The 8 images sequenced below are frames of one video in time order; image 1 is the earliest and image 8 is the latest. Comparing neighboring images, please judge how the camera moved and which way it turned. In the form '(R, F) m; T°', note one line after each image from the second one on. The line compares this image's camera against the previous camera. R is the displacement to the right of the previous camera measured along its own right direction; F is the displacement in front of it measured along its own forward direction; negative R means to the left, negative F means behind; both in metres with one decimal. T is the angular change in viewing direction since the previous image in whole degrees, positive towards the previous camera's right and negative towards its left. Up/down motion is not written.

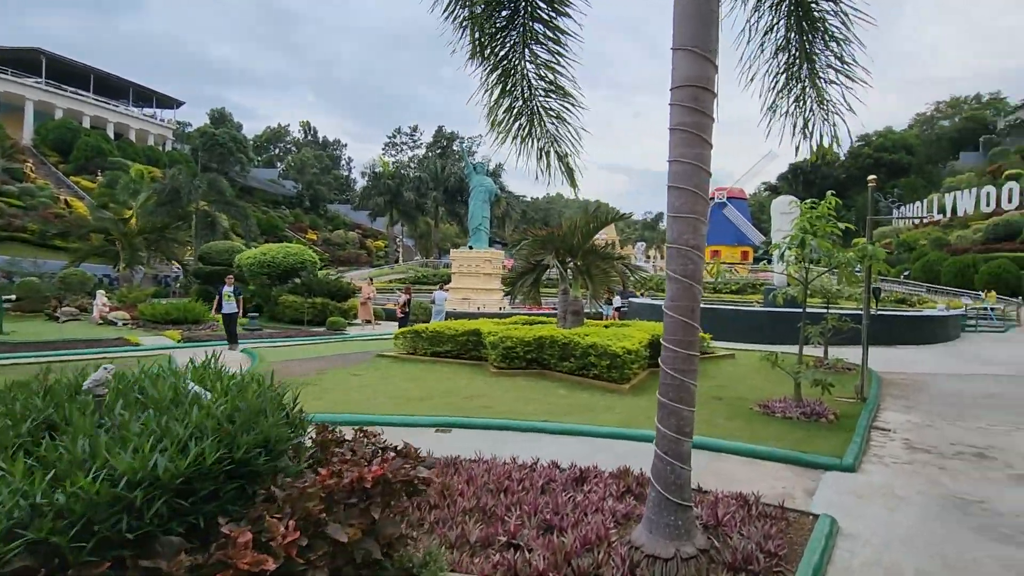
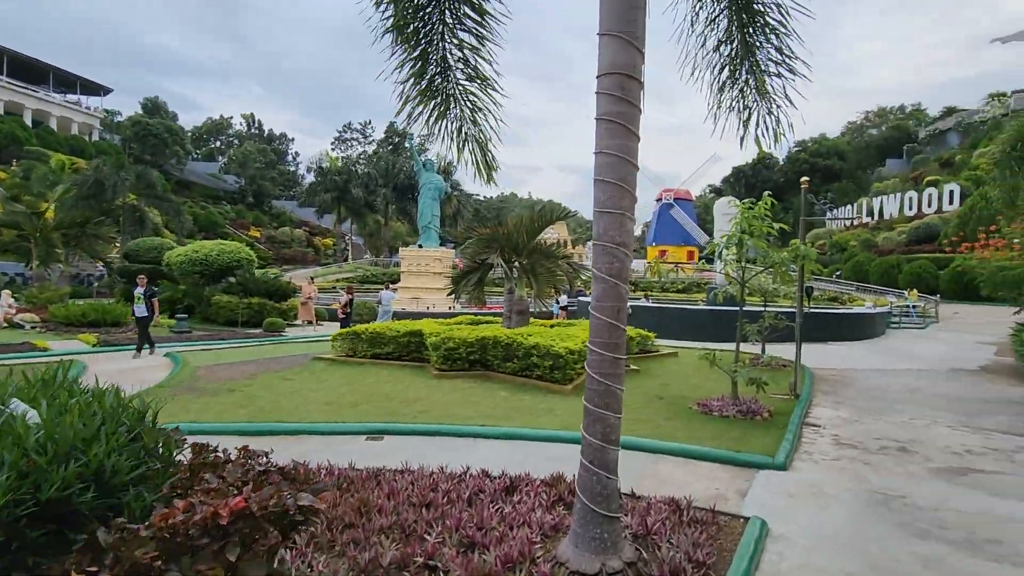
(+0.2, +0.2) m; +5°
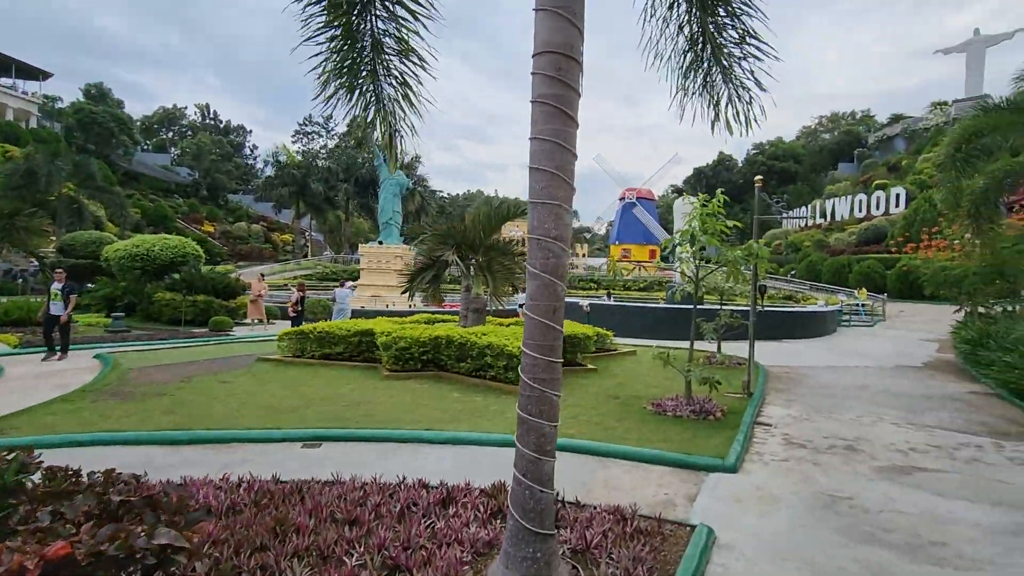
(+0.2, +0.2) m; +4°
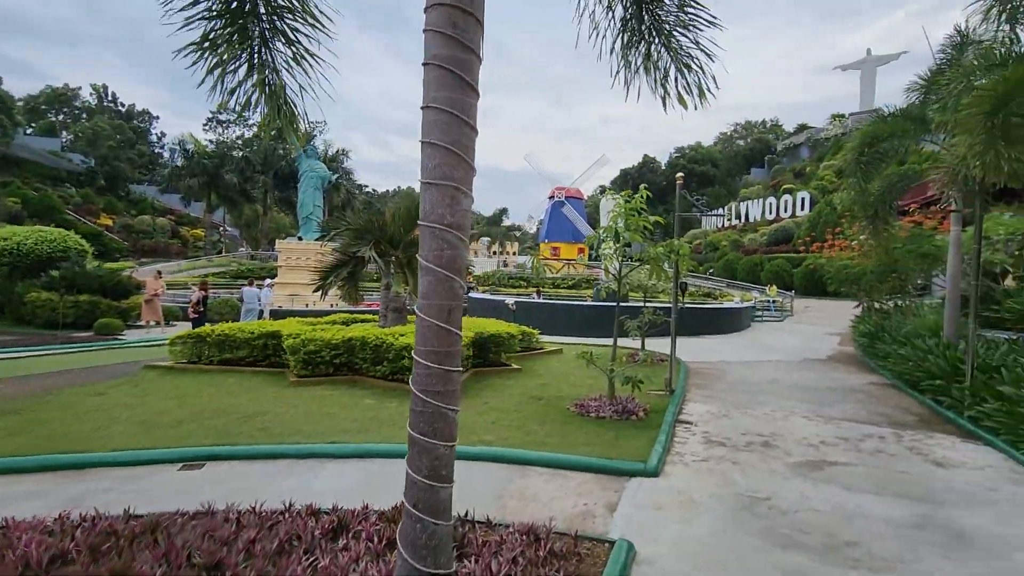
(+0.2, +0.3) m; +7°
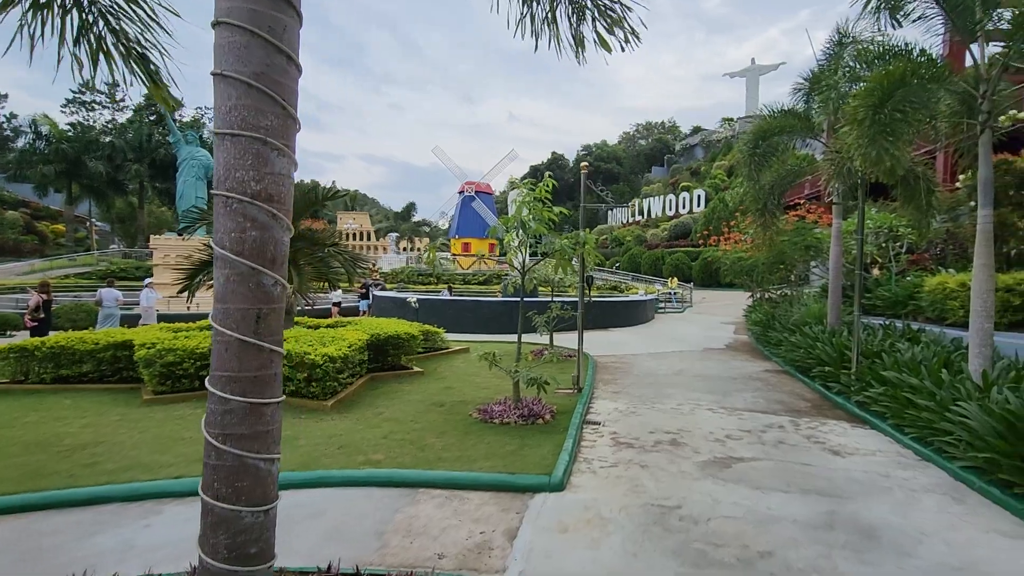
(+0.2, +0.5) m; +9°
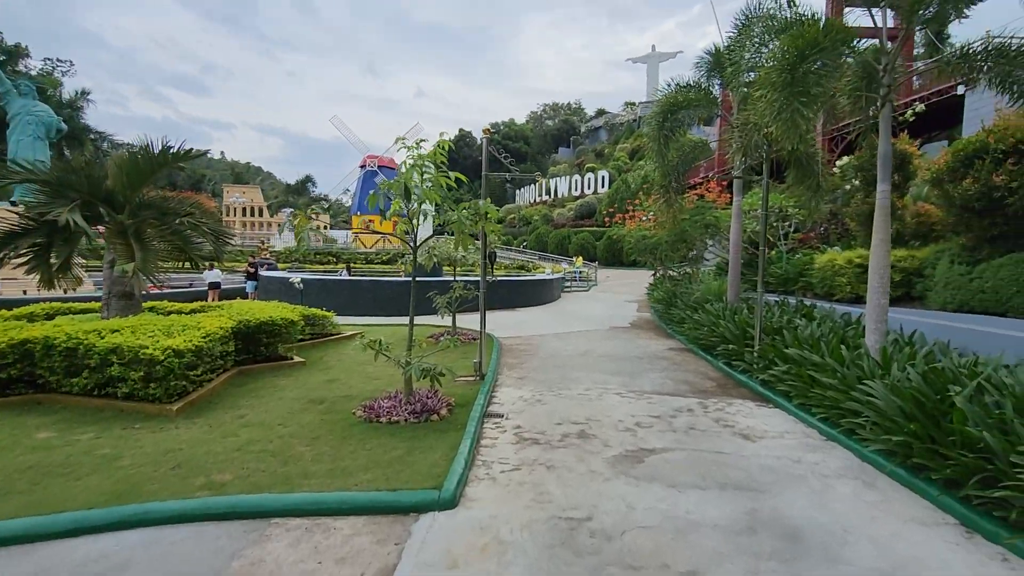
(+0.2, +0.7) m; +10°
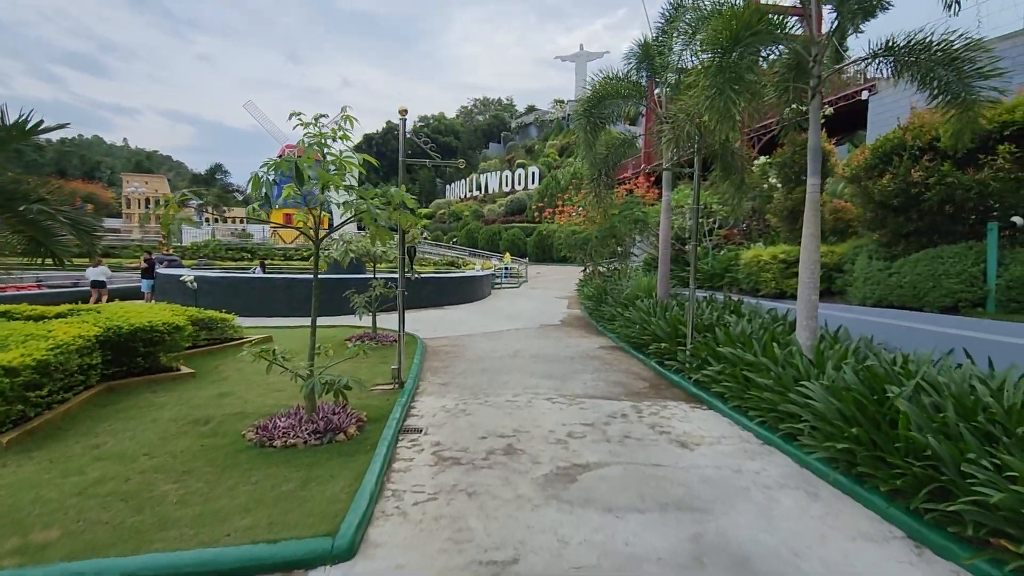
(+0.1, +0.5) m; +7°
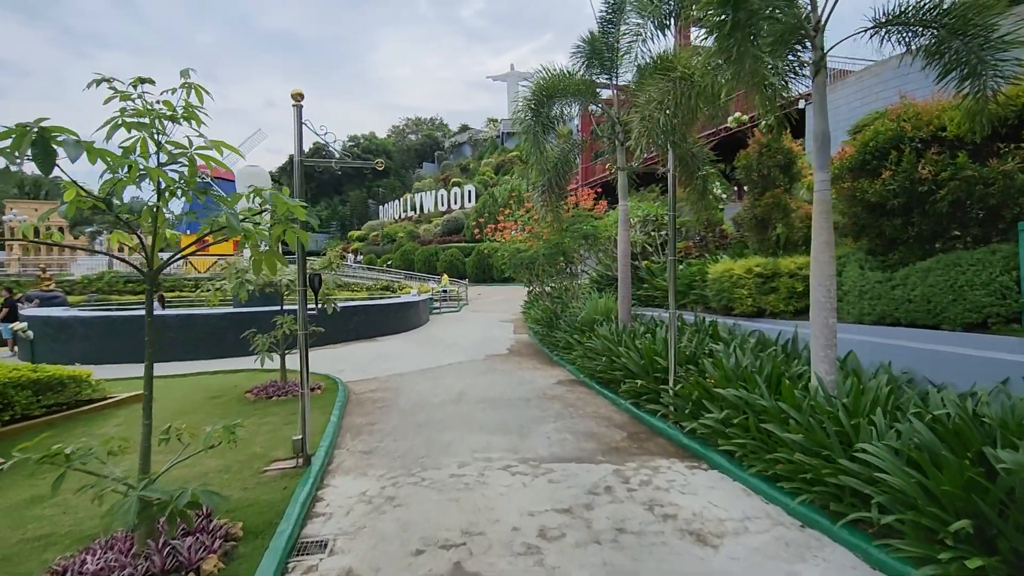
(0.0, +1.2) m; +7°
